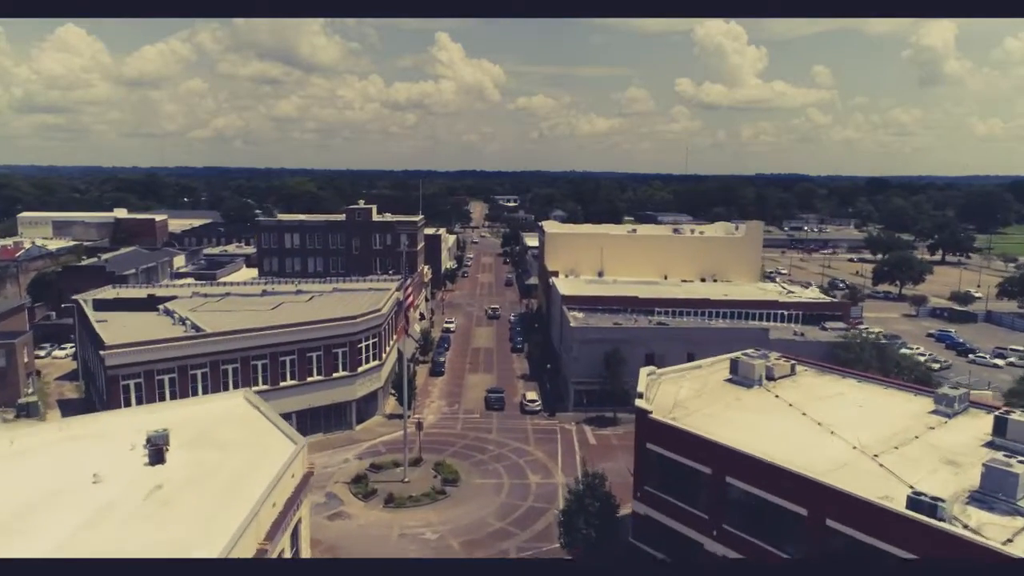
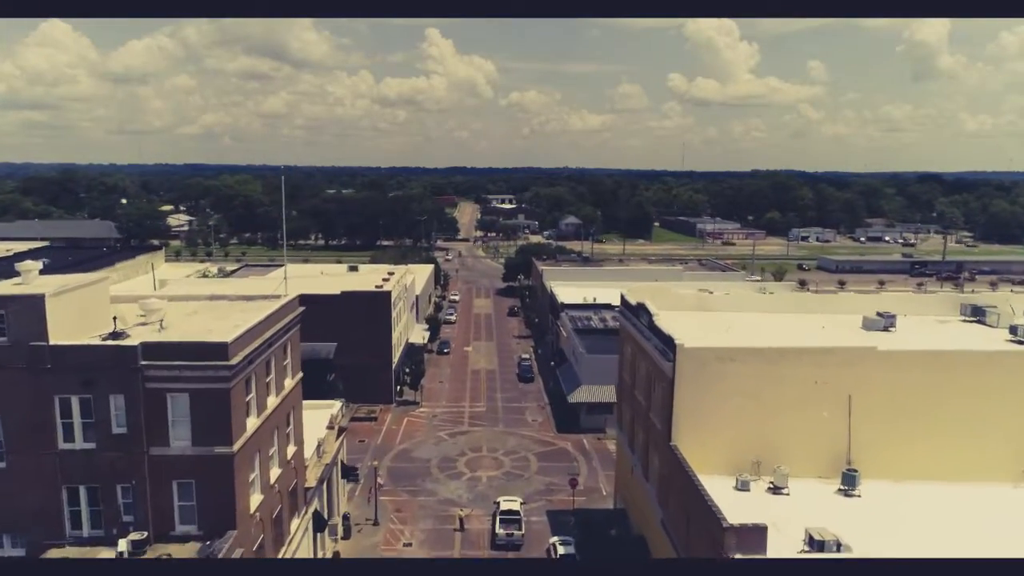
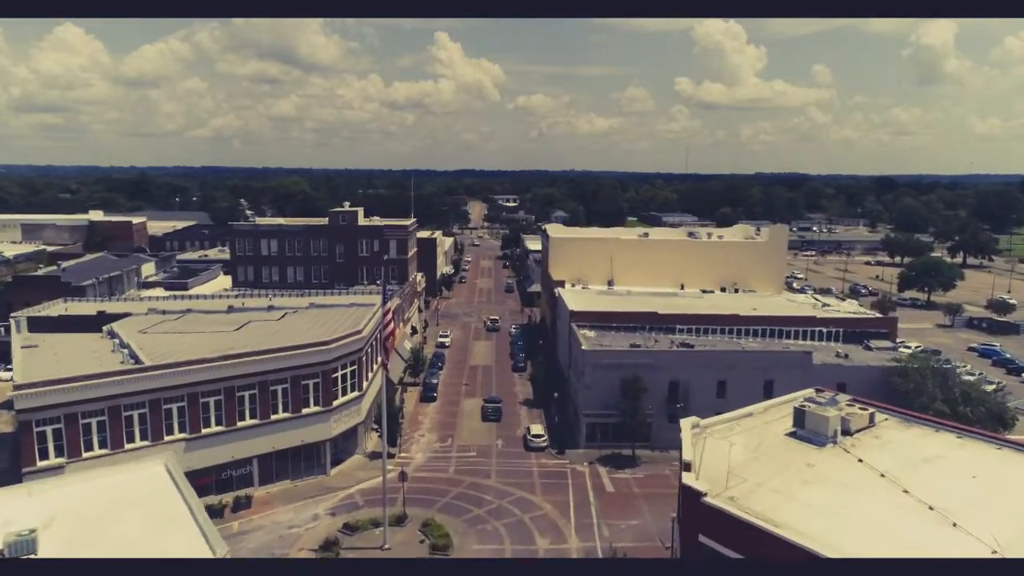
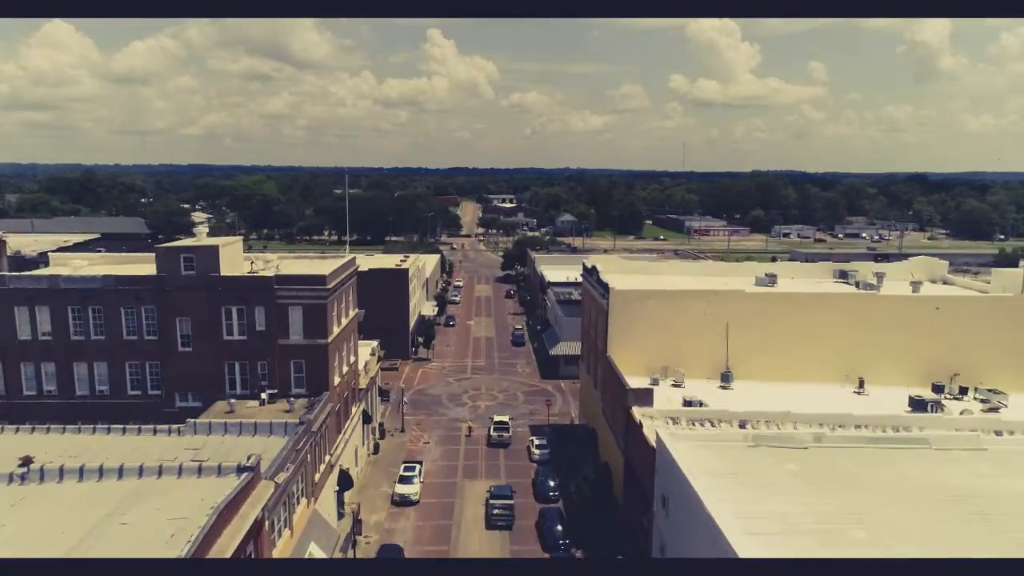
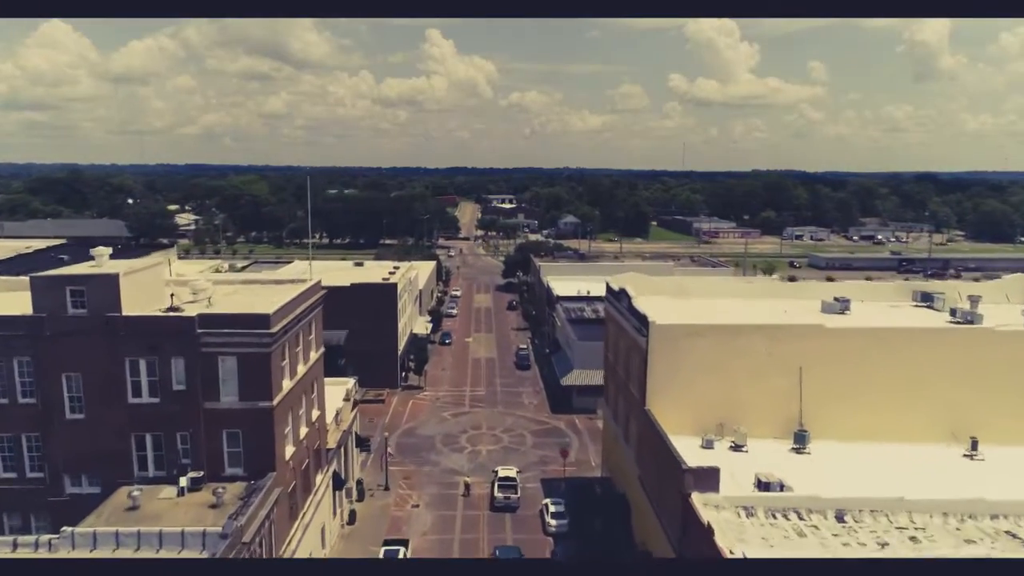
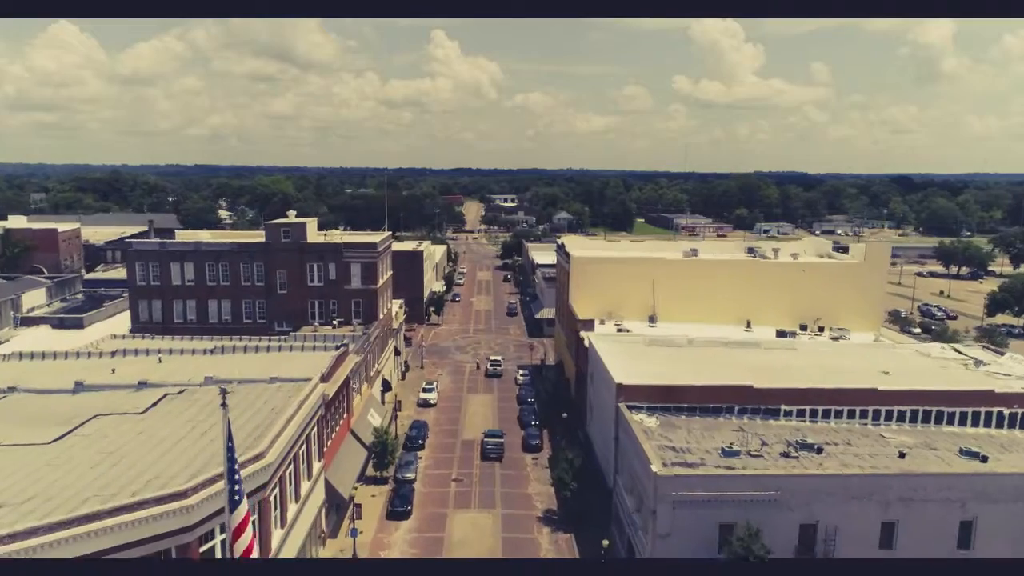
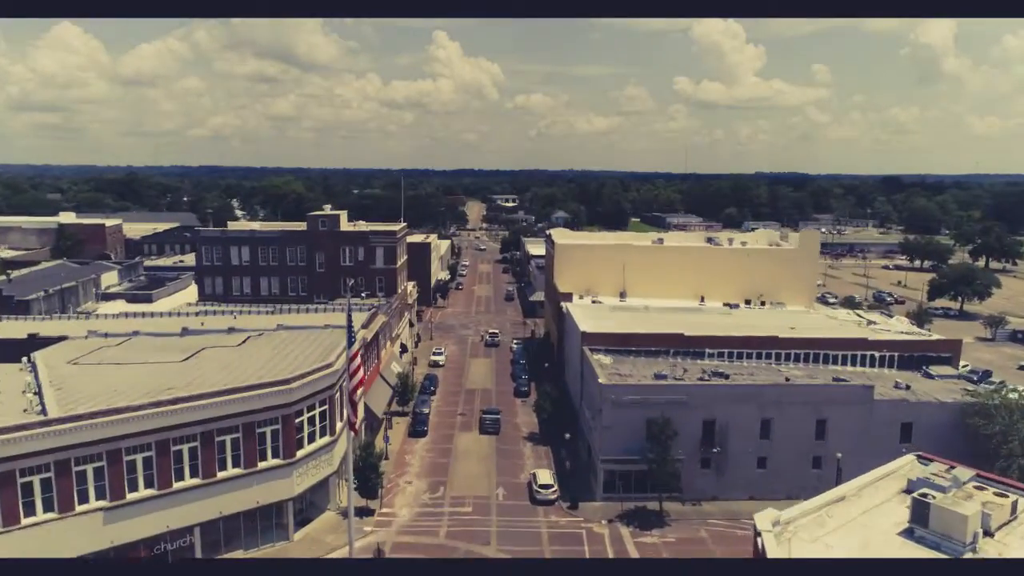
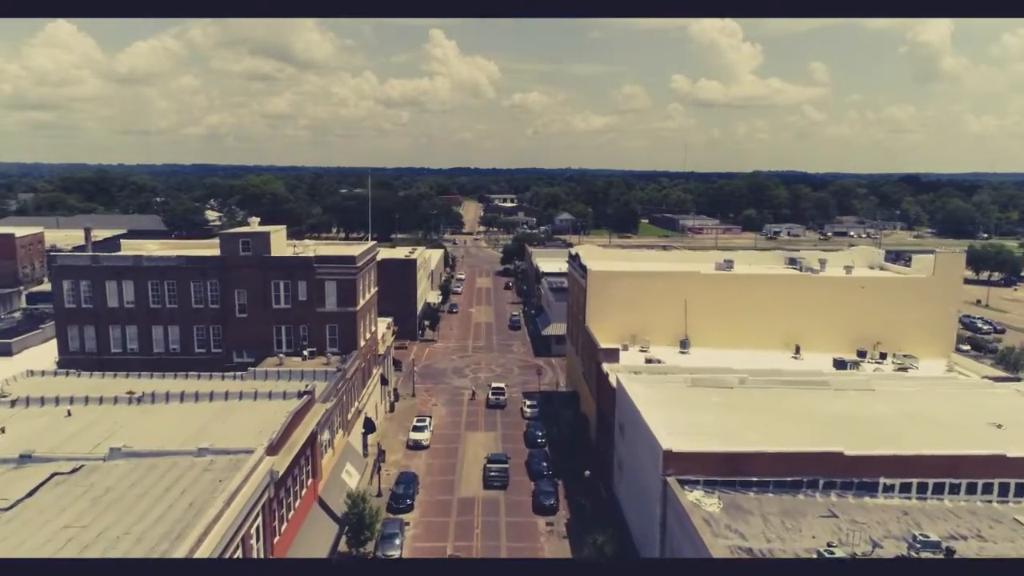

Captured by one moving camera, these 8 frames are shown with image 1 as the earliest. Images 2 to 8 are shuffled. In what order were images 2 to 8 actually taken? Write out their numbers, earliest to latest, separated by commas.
3, 7, 6, 8, 4, 5, 2
